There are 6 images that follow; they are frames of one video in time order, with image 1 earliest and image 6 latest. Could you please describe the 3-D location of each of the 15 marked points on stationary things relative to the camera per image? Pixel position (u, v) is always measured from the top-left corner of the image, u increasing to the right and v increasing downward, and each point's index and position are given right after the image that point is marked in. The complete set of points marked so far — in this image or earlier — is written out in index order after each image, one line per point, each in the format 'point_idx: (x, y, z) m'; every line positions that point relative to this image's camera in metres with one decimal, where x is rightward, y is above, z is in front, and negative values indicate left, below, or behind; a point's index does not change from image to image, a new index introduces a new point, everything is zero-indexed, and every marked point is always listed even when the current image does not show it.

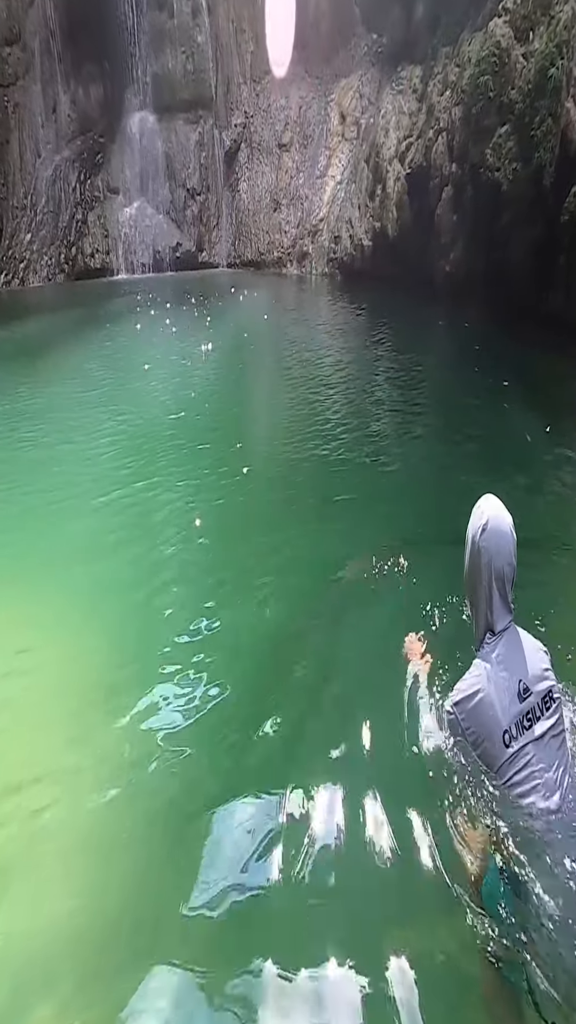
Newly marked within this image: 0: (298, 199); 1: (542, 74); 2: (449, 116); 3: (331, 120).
0: (+0.2, +9.2, +14.1) m
1: (+4.1, +7.0, +7.9) m
2: (+3.1, +7.5, +9.5) m
3: (+1.1, +10.8, +13.3) m
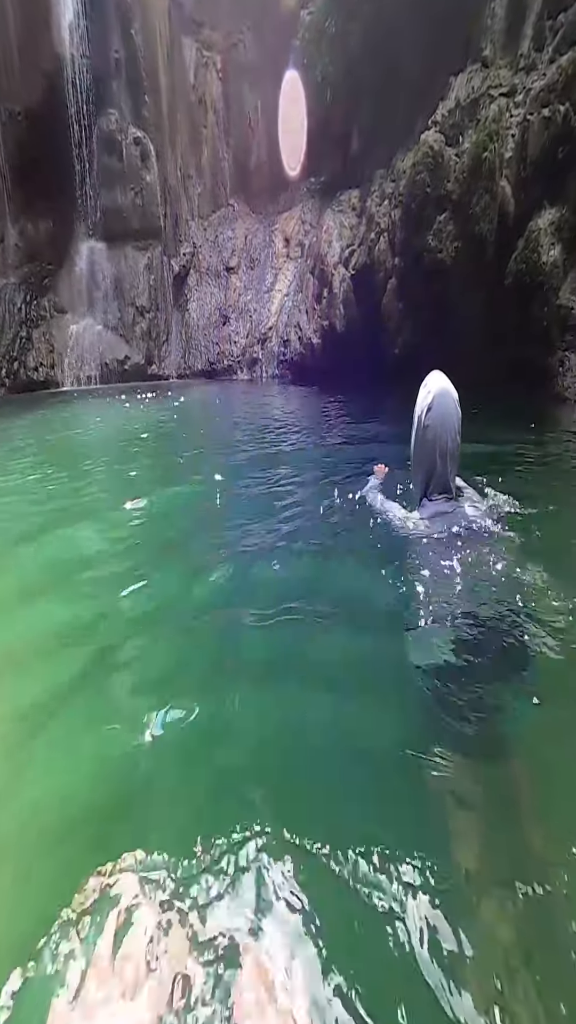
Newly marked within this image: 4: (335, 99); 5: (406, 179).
0: (-1.2, +5.9, +14.2) m
1: (+2.9, +5.6, +7.8) m
2: (+1.9, +5.6, +9.5) m
3: (-0.4, +7.6, +13.9) m
4: (+1.1, +9.6, +11.5) m
5: (+2.0, +5.9, +8.9) m
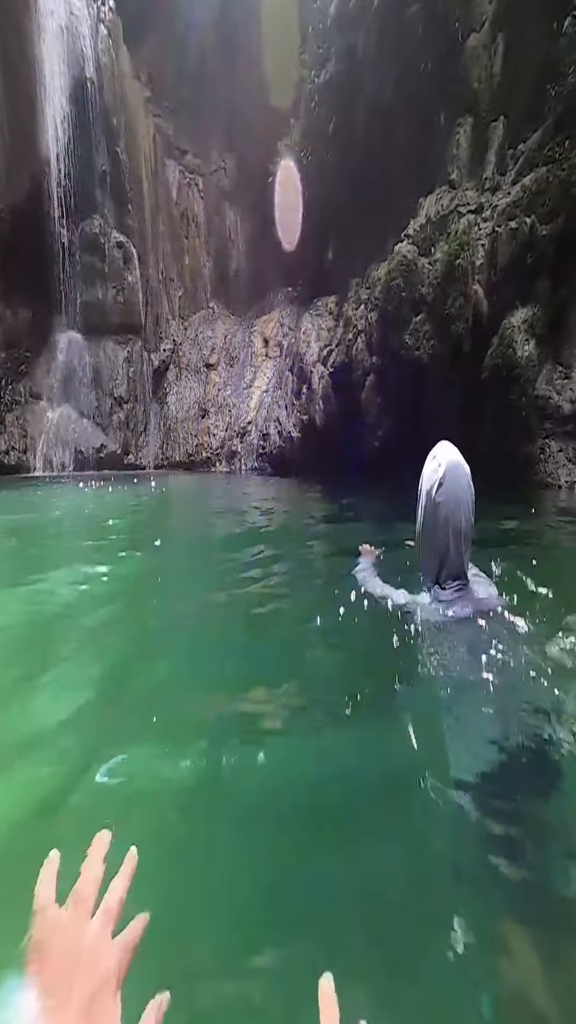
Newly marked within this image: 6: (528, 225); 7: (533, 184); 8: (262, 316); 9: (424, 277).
0: (-1.8, +3.2, +14.3) m
1: (+2.6, +4.1, +8.2) m
2: (+1.5, +3.8, +9.7) m
3: (-1.0, +4.9, +14.4) m
4: (+0.6, +7.3, +12.4) m
5: (+1.7, +4.2, +9.2) m
6: (+3.6, +4.3, +7.4) m
7: (+3.6, +4.8, +7.2) m
8: (-0.7, +5.8, +14.7) m
9: (+2.3, +4.1, +8.6) m
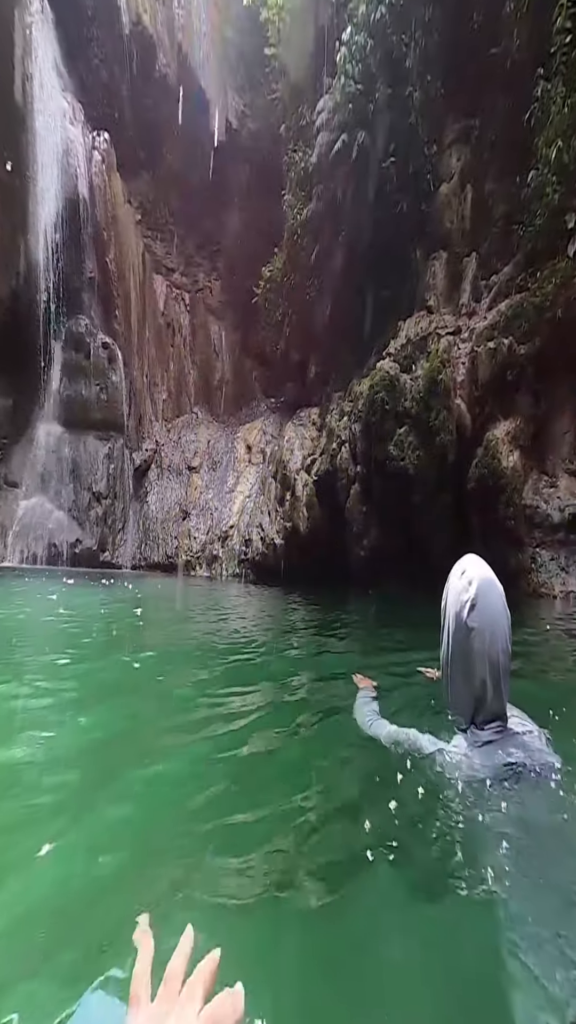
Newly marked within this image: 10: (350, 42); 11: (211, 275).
0: (-2.3, +0.1, +14.0) m
1: (+2.4, +2.2, +8.3) m
2: (+1.2, +1.6, +9.7) m
3: (-1.5, +1.8, +14.4) m
4: (+0.2, +4.6, +13.0) m
5: (+1.4, +2.1, +9.3) m
6: (+3.3, +2.6, +7.6) m
7: (+3.3, +3.1, +7.6) m
8: (-1.3, +2.6, +14.9) m
9: (+2.0, +2.1, +8.7) m
10: (+1.2, +8.7, +9.0) m
11: (-2.5, +7.8, +16.2) m
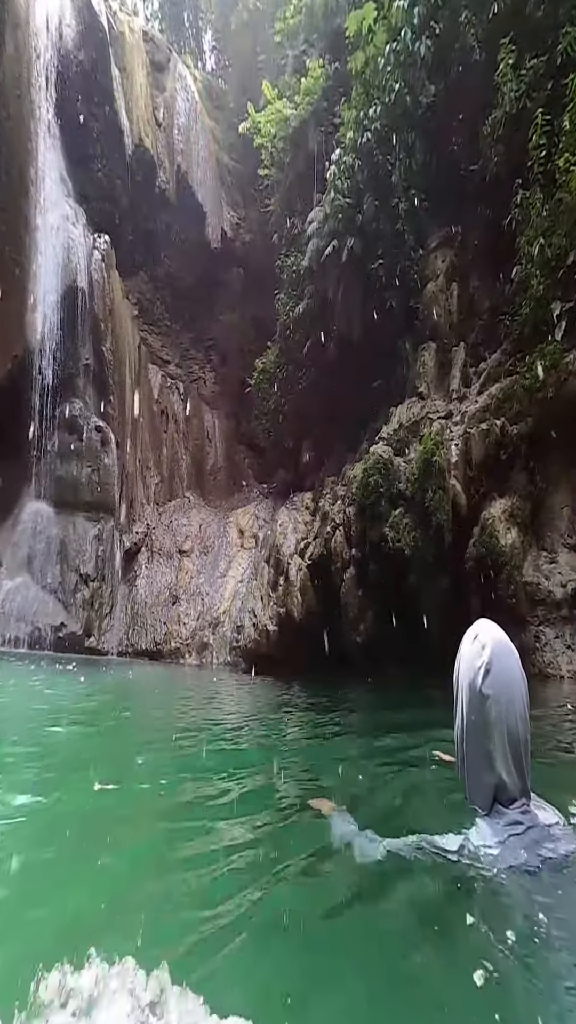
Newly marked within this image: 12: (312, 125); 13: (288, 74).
0: (-2.4, -2.2, +13.4) m
1: (+2.3, +0.8, +8.2) m
2: (+1.1, 0.0, +9.5) m
3: (-1.7, -0.6, +14.1) m
4: (0.0, +2.3, +13.2) m
5: (+1.3, +0.6, +9.2) m
6: (+3.2, +1.3, +7.6) m
7: (+3.3, +1.8, +7.7) m
8: (-1.5, +0.1, +14.8) m
9: (+2.0, +0.7, +8.6) m
10: (+1.0, +7.1, +10.0) m
11: (-2.8, +5.0, +16.8) m
12: (+0.6, +9.1, +11.6) m
13: (0.0, +11.3, +12.8) m
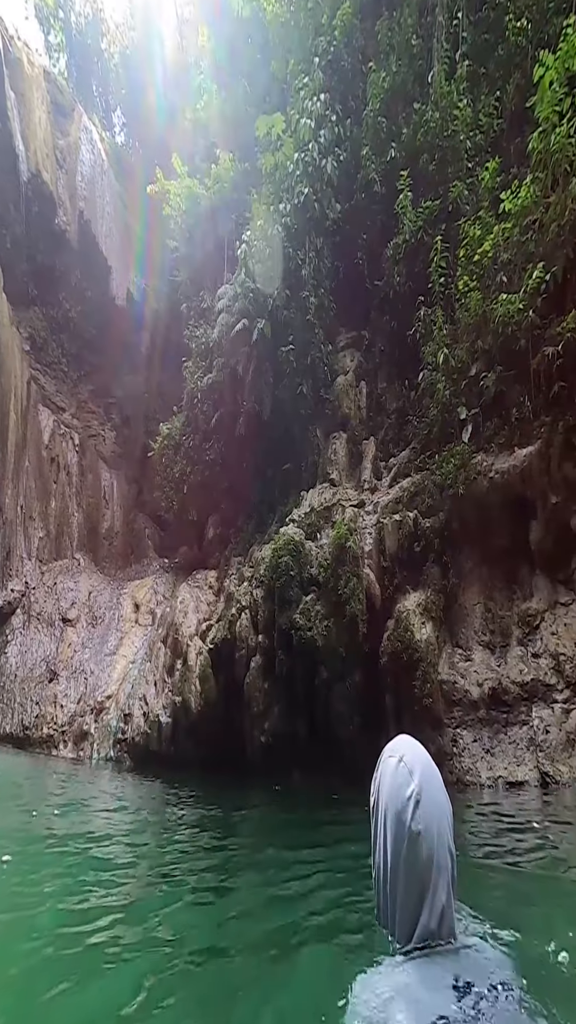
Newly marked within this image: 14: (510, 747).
0: (-4.9, -4.1, +11.6) m
1: (+0.8, -0.6, +8.0) m
2: (-0.6, -1.6, +8.9) m
3: (-4.3, -2.6, +12.7) m
4: (-2.5, +0.4, +12.5) m
5: (-0.4, -1.0, +8.6) m
6: (+1.9, -0.1, +7.6) m
7: (+1.9, +0.4, +7.7) m
8: (-4.2, -2.0, +13.5) m
9: (+0.4, -0.8, +8.2) m
10: (-0.7, +5.5, +10.1) m
11: (-5.9, +2.7, +15.7) m
12: (-1.5, +7.3, +11.9) m
13: (-2.3, +9.4, +13.1) m
14: (+3.1, -3.2, +7.0) m
